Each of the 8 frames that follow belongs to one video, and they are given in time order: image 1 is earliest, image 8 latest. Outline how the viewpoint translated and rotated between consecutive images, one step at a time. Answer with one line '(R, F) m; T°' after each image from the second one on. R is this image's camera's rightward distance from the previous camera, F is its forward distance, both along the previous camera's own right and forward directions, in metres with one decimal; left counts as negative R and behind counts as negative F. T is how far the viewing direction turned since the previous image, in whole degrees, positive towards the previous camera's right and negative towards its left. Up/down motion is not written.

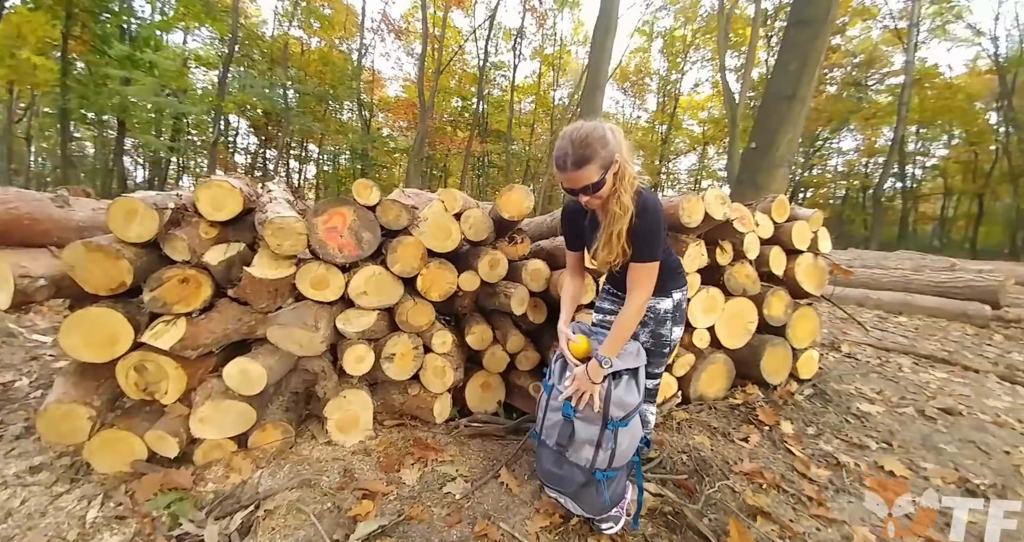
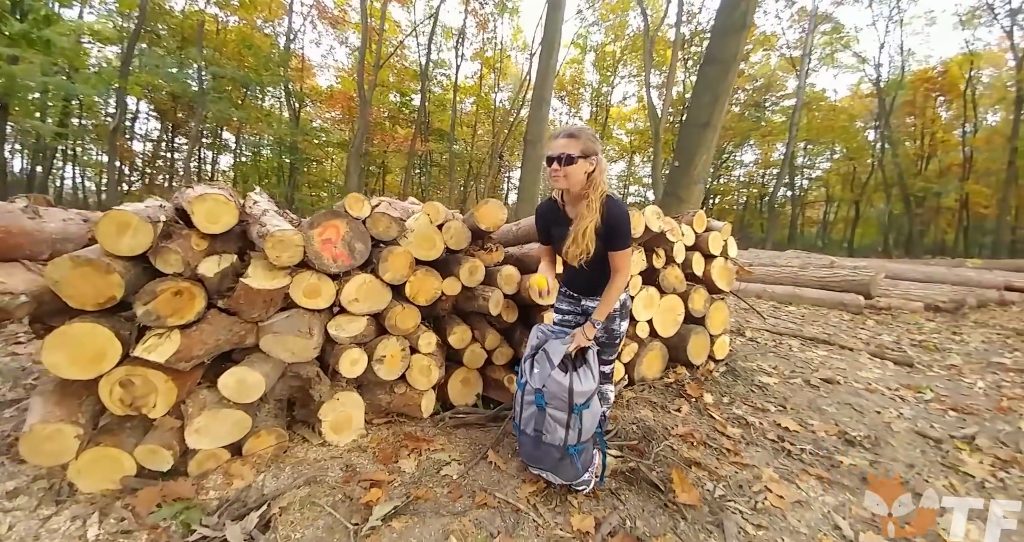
(-0.3, -0.3) m; +10°
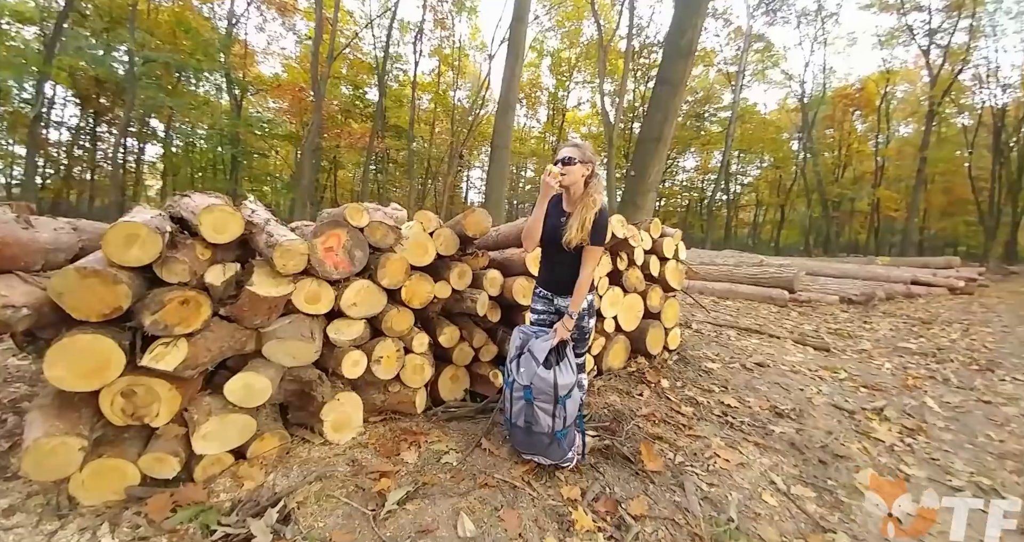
(-0.2, -0.2) m; +7°
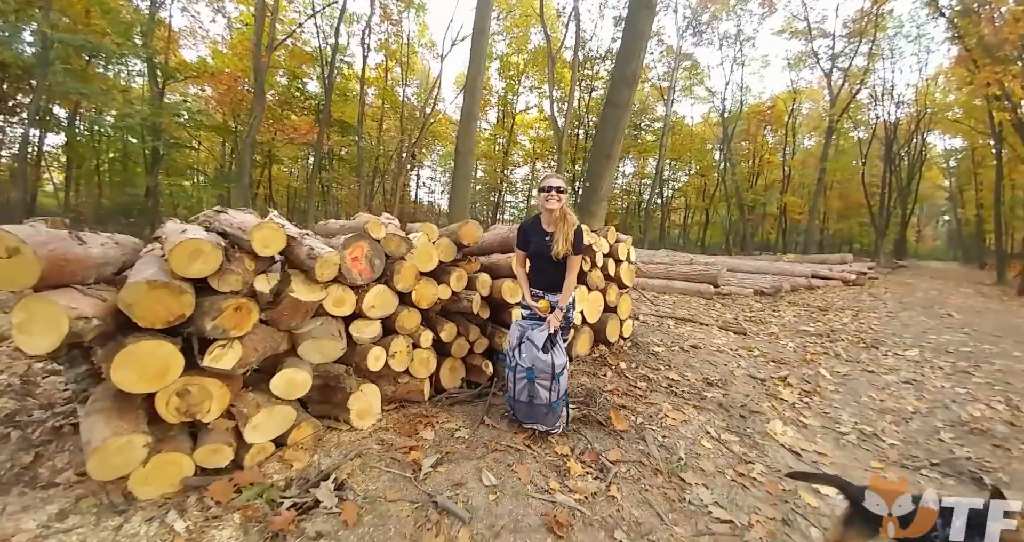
(-0.4, -0.5) m; +8°
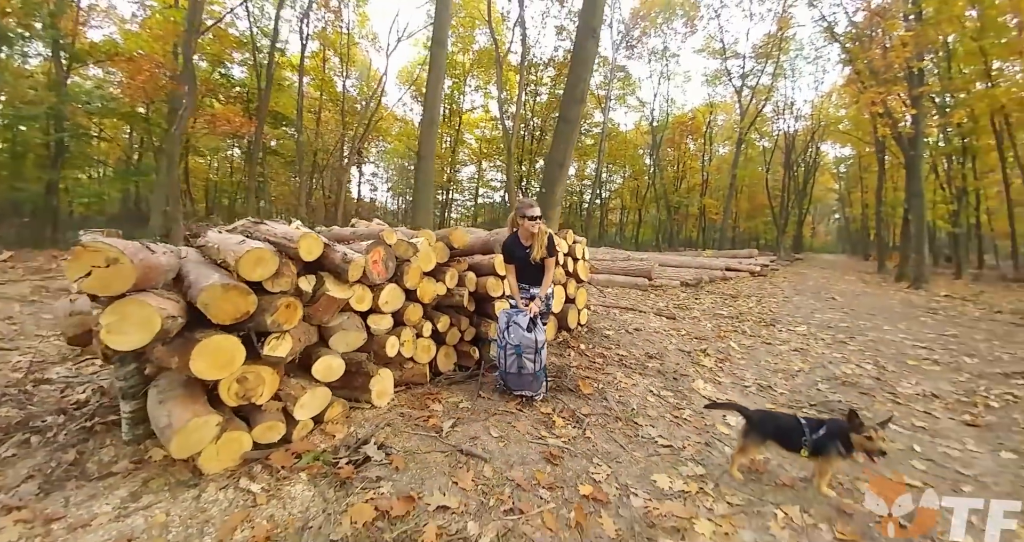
(-0.4, -0.6) m; +9°
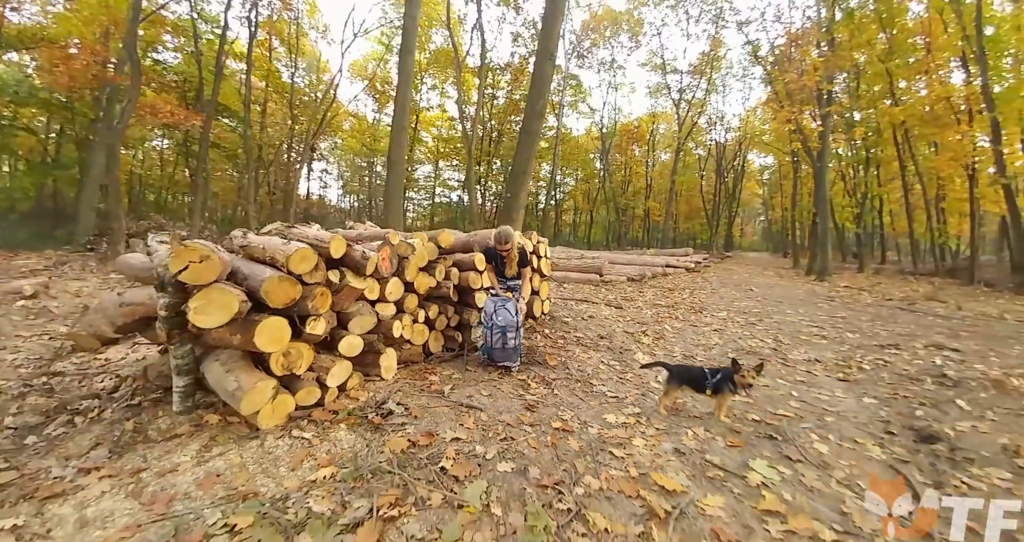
(-0.3, -0.8) m; +7°
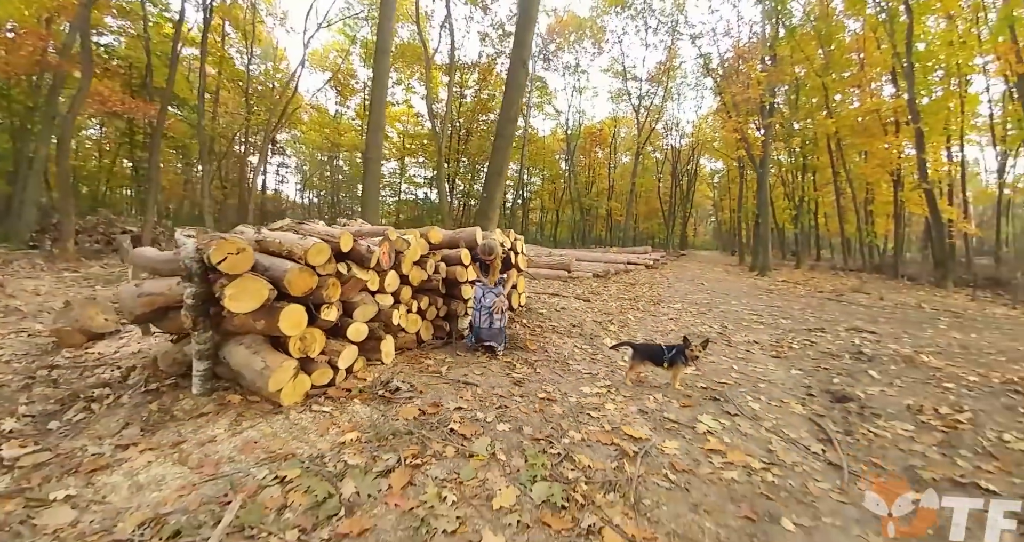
(-0.3, -0.5) m; +5°
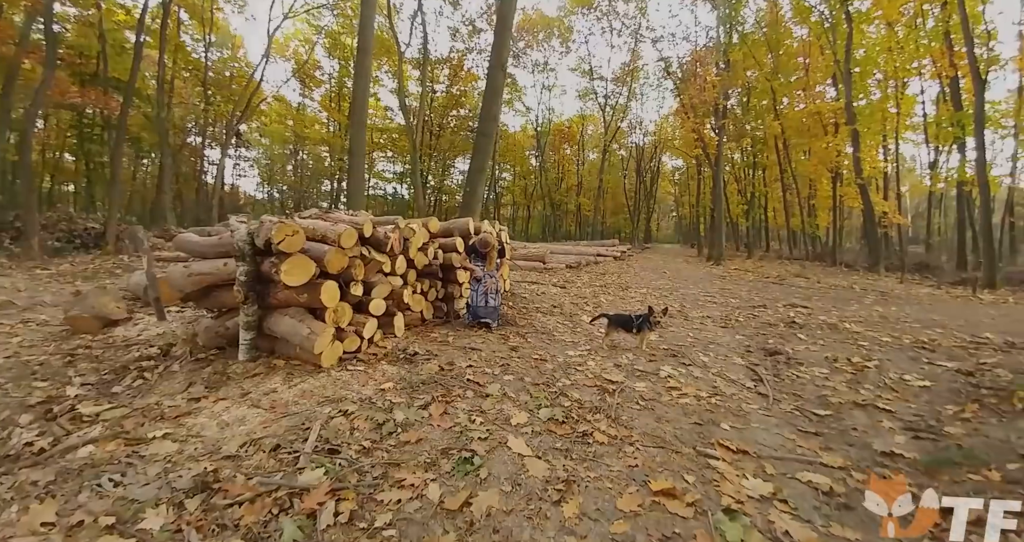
(-0.3, -0.8) m; +5°
